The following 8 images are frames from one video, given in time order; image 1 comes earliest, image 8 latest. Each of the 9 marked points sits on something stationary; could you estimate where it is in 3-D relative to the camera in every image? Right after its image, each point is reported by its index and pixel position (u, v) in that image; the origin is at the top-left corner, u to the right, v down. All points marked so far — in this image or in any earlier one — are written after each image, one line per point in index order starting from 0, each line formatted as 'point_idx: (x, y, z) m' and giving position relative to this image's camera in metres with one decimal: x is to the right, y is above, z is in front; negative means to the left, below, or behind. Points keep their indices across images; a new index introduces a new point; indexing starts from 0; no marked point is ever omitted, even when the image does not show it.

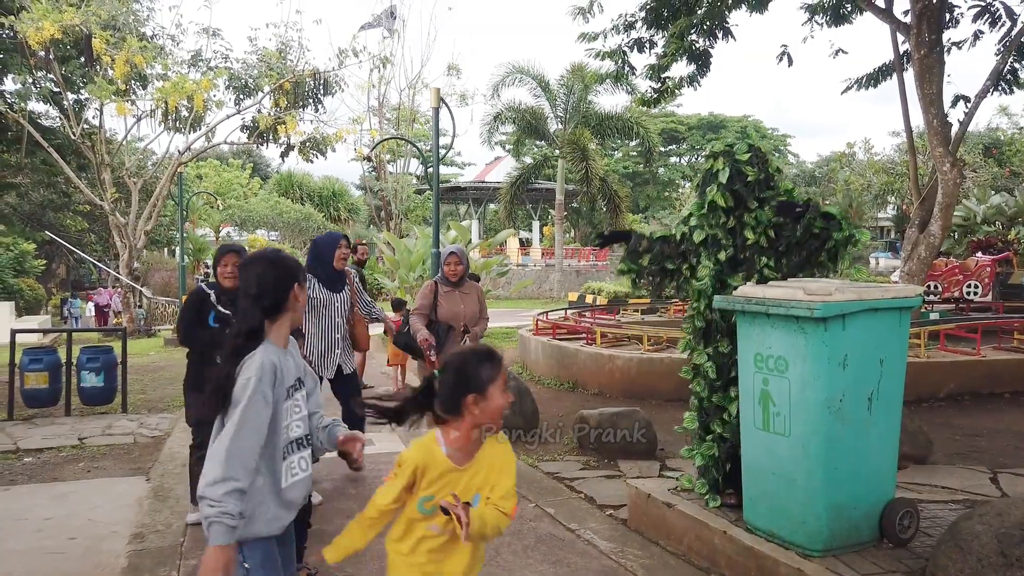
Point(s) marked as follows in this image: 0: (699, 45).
0: (+2.8, +3.6, +11.5) m
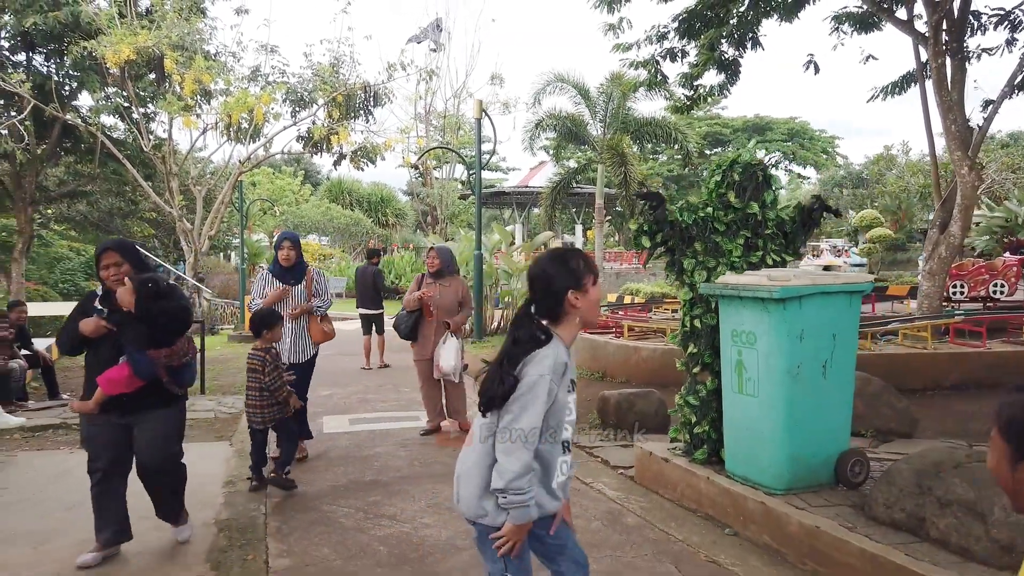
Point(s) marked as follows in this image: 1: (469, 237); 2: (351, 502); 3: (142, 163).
0: (+3.4, +3.6, +12.1) m
1: (-0.9, +1.0, +15.1) m
2: (-0.9, -1.2, +4.3) m
3: (-8.9, +3.0, +18.7) m
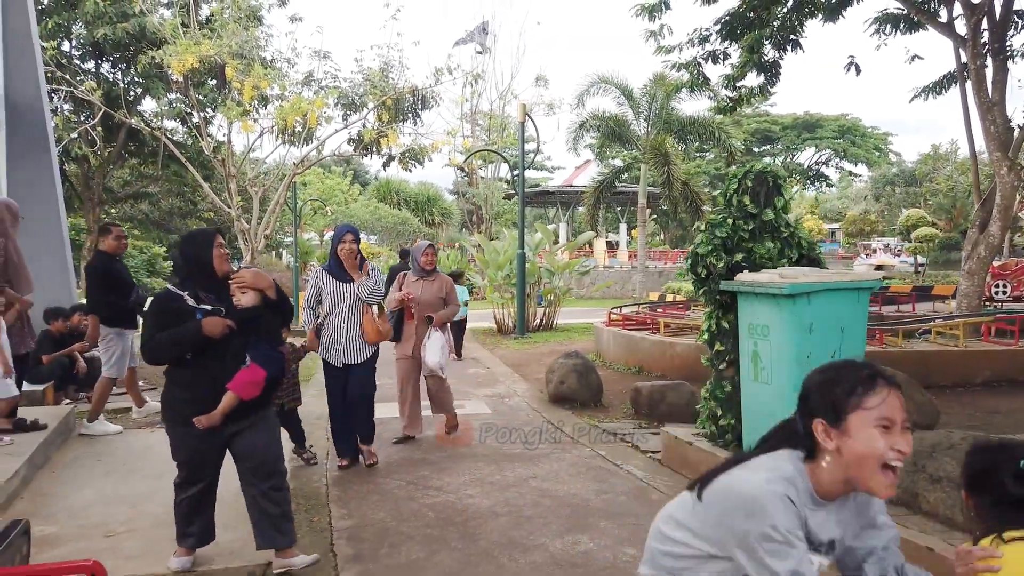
0: (+4.1, +3.7, +12.3) m
1: (0.0, +1.0, +15.5) m
2: (-0.7, -1.2, +4.8) m
3: (-7.8, +3.1, +19.6) m
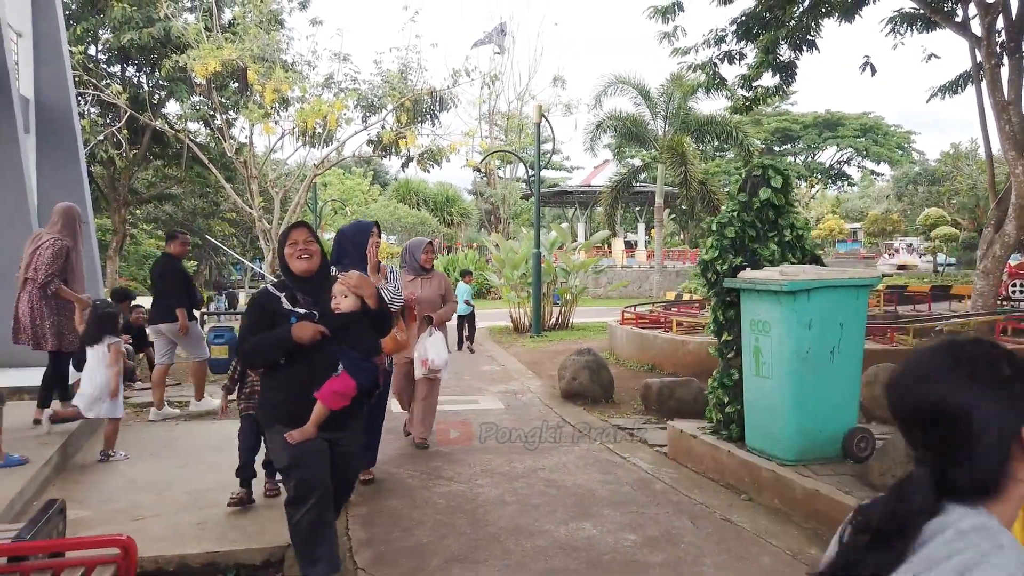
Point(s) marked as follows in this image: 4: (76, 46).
0: (+4.3, +3.7, +12.3) m
1: (+0.3, +1.1, +15.7) m
2: (-0.6, -1.1, +4.9) m
3: (-7.4, +3.1, +20.0) m
4: (-9.2, +5.1, +16.4) m
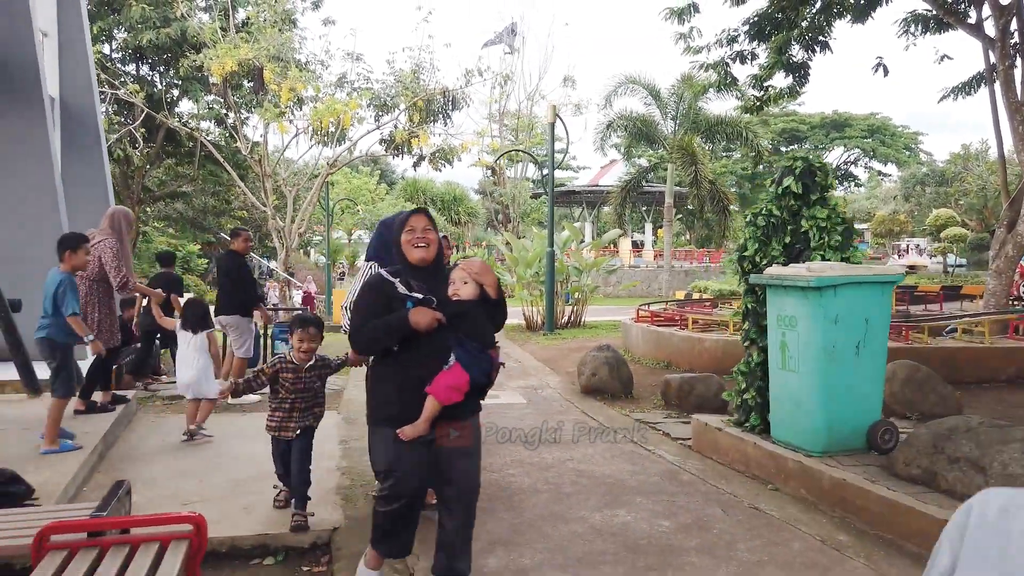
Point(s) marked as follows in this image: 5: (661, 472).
0: (+4.6, +3.7, +12.4) m
1: (+0.6, +1.1, +15.8) m
2: (-0.4, -1.1, +5.1) m
3: (-7.1, +3.2, +20.1) m
4: (-9.0, +5.2, +16.5) m
5: (+0.9, -1.1, +4.7) m
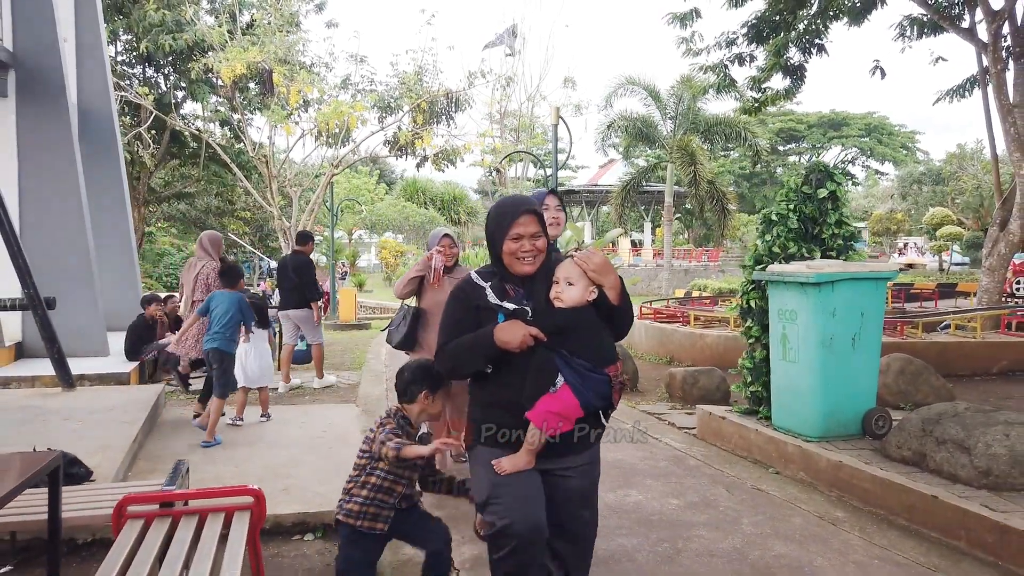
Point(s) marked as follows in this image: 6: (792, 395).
0: (+4.7, +3.7, +12.7) m
1: (+0.7, +1.1, +16.1) m
2: (-0.3, -1.1, +5.3) m
3: (-7.1, +3.2, +20.4) m
4: (-8.9, +5.2, +16.8) m
5: (+1.0, -1.1, +5.0) m
6: (+1.7, -0.6, +4.7) m
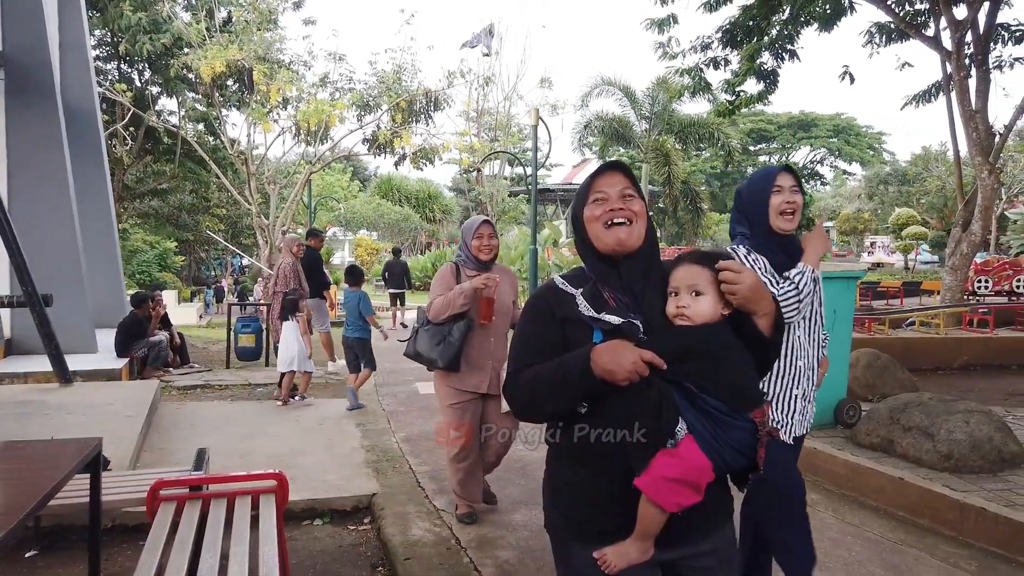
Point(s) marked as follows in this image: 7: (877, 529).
0: (+4.3, +3.8, +13.1) m
1: (+0.2, +1.2, +16.4) m
2: (-0.4, -1.1, +5.6) m
3: (-7.6, +3.3, +20.4) m
4: (-9.3, +5.3, +16.7) m
5: (+1.0, -1.1, +5.3) m
6: (+1.7, -0.6, +5.0) m
7: (+1.8, -1.2, +3.7) m
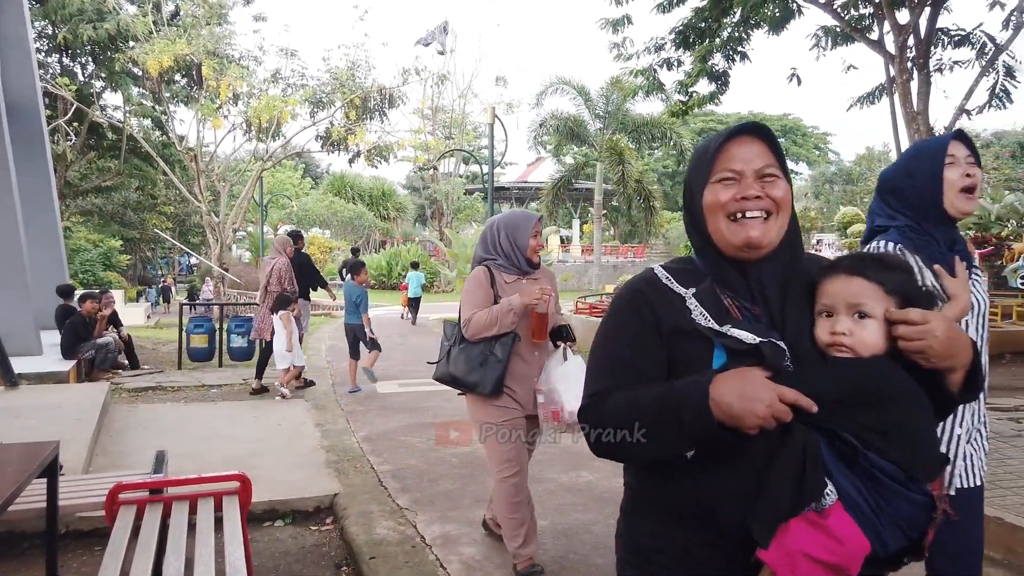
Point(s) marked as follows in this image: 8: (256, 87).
0: (+3.6, +3.8, +13.3) m
1: (-0.7, +1.2, +16.4) m
2: (-0.7, -1.1, +5.6) m
3: (-8.8, +3.3, +19.9) m
4: (-10.3, +5.3, +16.1) m
5: (+0.7, -1.1, +5.4) m
6: (+1.4, -0.6, +5.1) m
7: (+1.6, -1.1, +3.8) m
8: (-5.9, +4.7, +18.0) m
